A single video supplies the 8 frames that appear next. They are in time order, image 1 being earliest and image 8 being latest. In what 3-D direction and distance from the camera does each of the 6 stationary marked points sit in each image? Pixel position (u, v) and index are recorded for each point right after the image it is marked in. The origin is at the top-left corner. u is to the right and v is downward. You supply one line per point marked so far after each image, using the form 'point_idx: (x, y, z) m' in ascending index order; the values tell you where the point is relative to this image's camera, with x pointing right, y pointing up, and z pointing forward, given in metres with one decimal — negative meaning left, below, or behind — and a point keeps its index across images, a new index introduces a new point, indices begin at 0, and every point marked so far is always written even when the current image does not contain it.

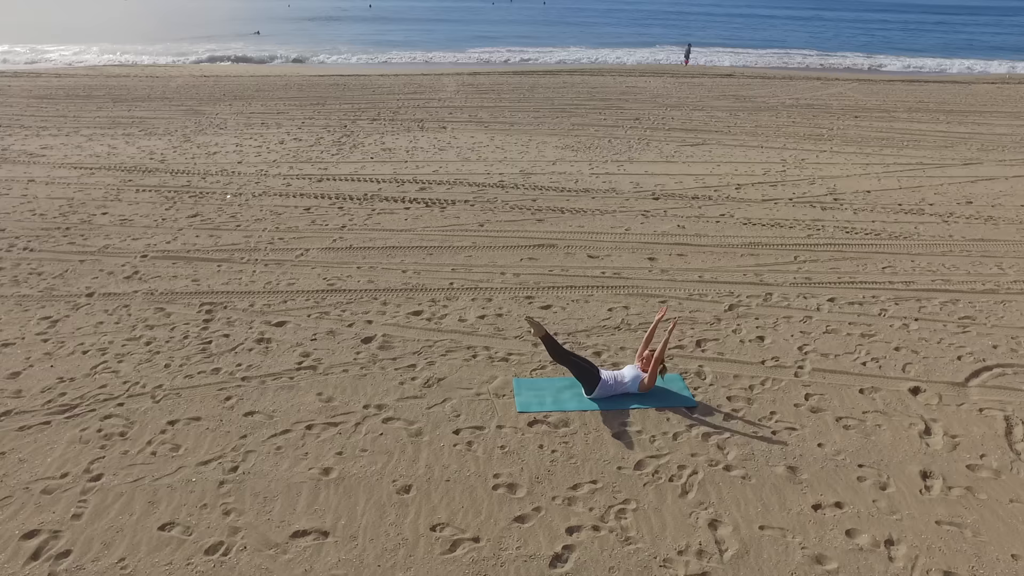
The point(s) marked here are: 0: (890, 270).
0: (+1.7, +0.1, +3.5) m
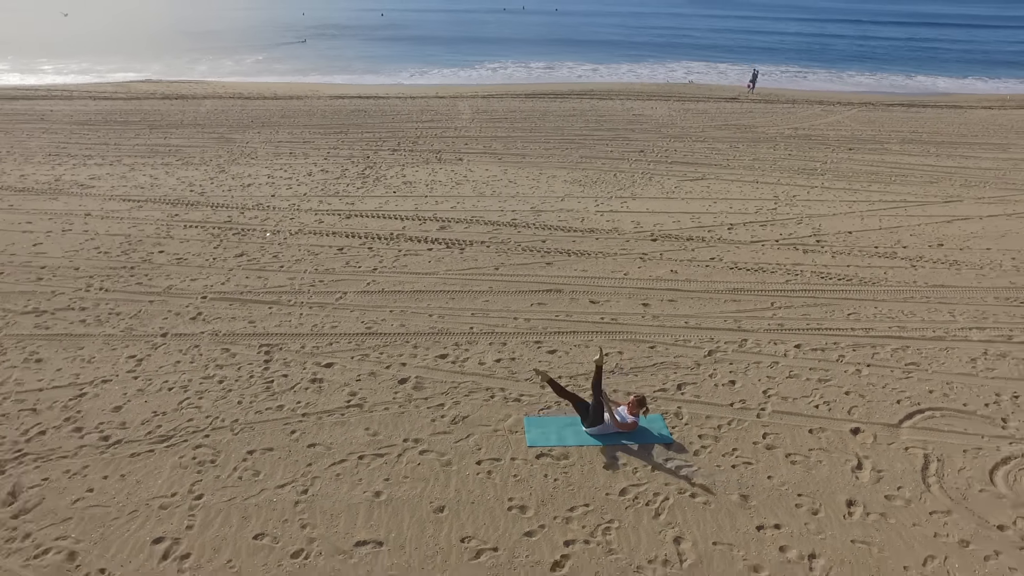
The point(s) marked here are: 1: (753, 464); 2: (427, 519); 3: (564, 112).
0: (+1.7, -0.1, +4.0) m
1: (+0.8, -0.6, +2.6) m
2: (-0.2, -0.7, +2.4) m
3: (+0.7, +2.5, +11.0) m
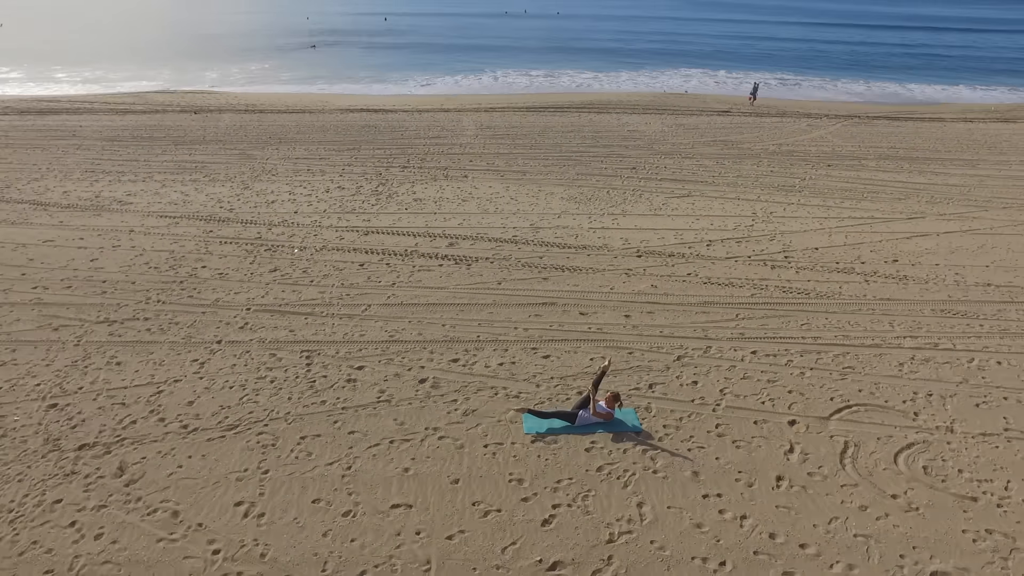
0: (+1.7, -0.2, +4.6) m
1: (+0.8, -0.7, +3.3) m
2: (-0.2, -0.8, +3.0) m
3: (+0.8, +2.4, +11.7) m
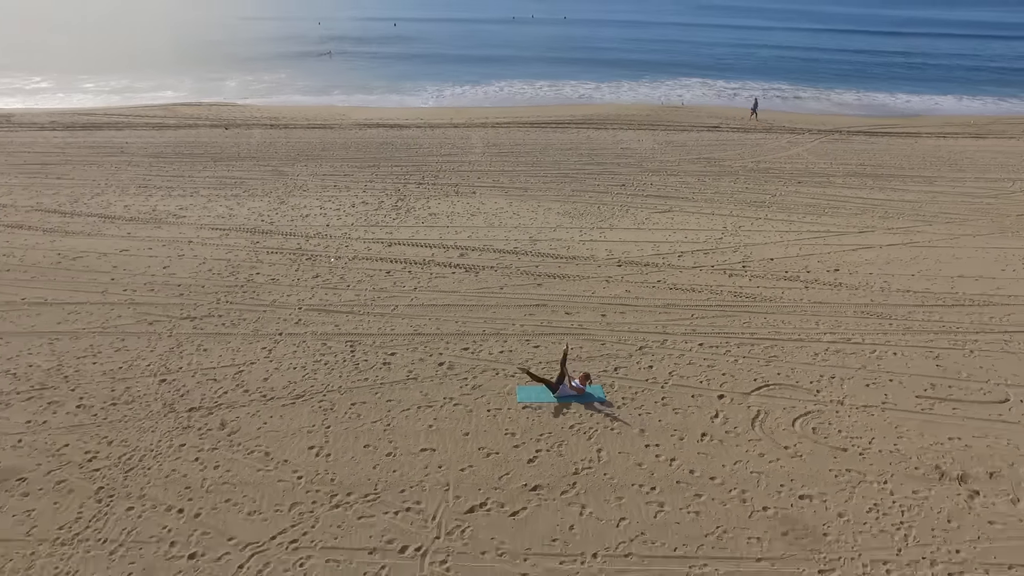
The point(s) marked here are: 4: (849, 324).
0: (+1.7, -0.3, +5.8) m
1: (+0.8, -0.7, +4.5) m
2: (-0.3, -0.8, +4.2) m
3: (+0.8, +2.3, +12.8) m
4: (+2.5, -0.2, +5.8) m
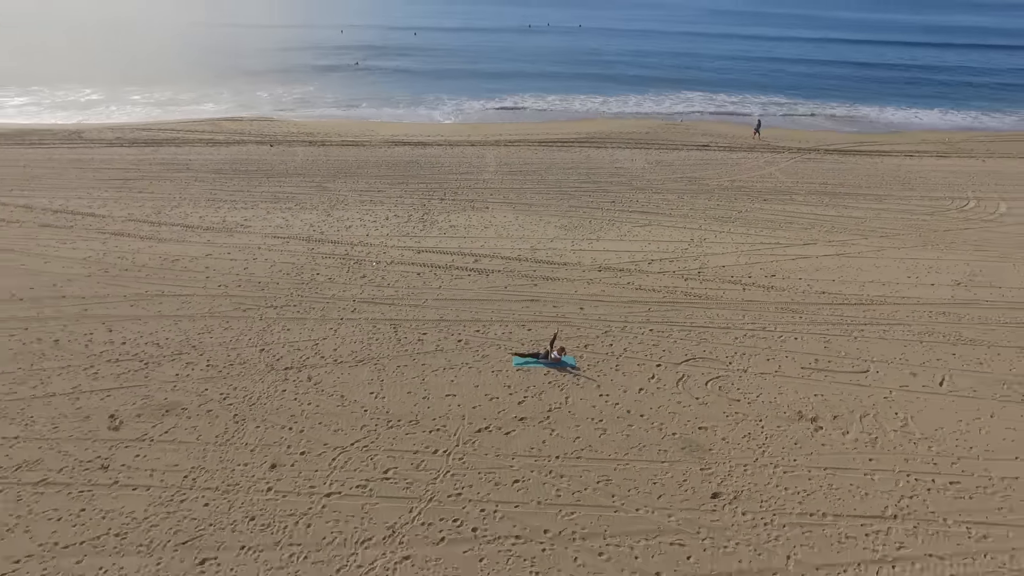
0: (+1.7, -0.3, +7.7) m
1: (+0.8, -0.7, +6.4) m
2: (-0.3, -0.8, +6.1) m
3: (+1.0, +2.3, +14.7) m
4: (+2.5, -0.3, +7.7) m
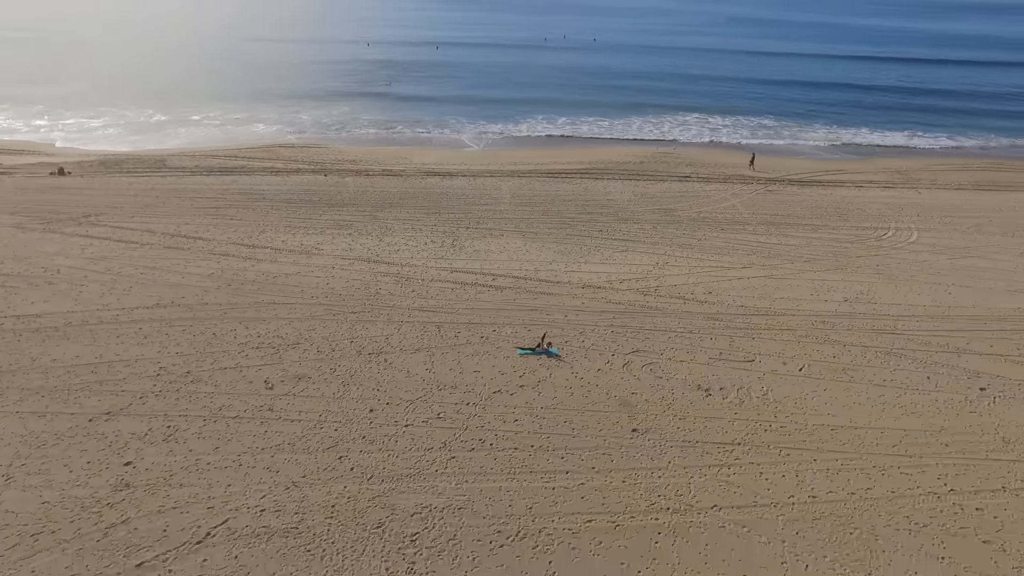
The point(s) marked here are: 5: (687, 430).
0: (+1.8, -0.5, +11.0) m
1: (+0.8, -0.9, +9.7) m
2: (-0.3, -1.0, +9.5) m
3: (+1.3, +2.1, +18.1) m
4: (+2.6, -0.5, +11.0) m
5: (+1.8, -1.5, +8.2) m
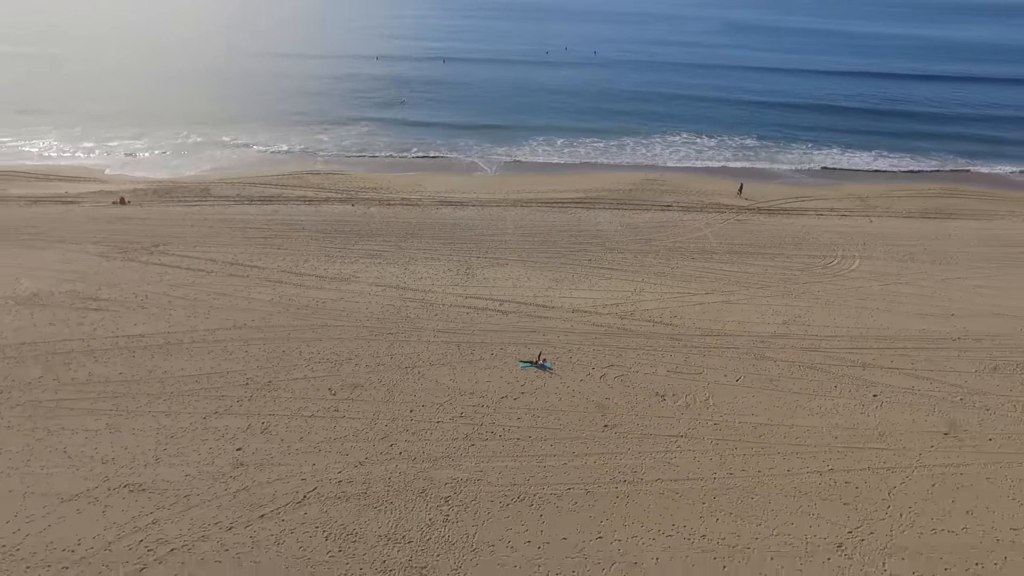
0: (+1.9, -0.9, +13.9) m
1: (+0.9, -1.4, +12.6) m
2: (-0.2, -1.4, +12.4) m
3: (+1.3, +1.7, +21.0) m
4: (+2.7, -0.9, +13.9) m
5: (+1.9, -1.9, +11.1) m
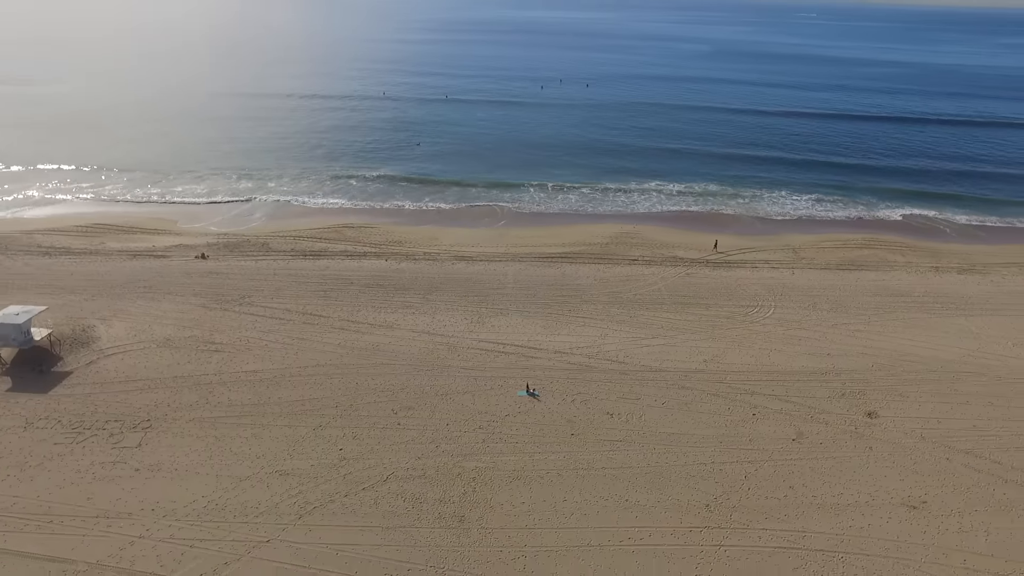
0: (+1.9, -2.2, +20.0) m
1: (+0.9, -2.6, +18.7) m
2: (-0.2, -2.7, +18.5) m
3: (+1.3, +0.3, +27.1) m
4: (+2.7, -2.2, +20.0) m
5: (+1.9, -3.2, +17.2) m
